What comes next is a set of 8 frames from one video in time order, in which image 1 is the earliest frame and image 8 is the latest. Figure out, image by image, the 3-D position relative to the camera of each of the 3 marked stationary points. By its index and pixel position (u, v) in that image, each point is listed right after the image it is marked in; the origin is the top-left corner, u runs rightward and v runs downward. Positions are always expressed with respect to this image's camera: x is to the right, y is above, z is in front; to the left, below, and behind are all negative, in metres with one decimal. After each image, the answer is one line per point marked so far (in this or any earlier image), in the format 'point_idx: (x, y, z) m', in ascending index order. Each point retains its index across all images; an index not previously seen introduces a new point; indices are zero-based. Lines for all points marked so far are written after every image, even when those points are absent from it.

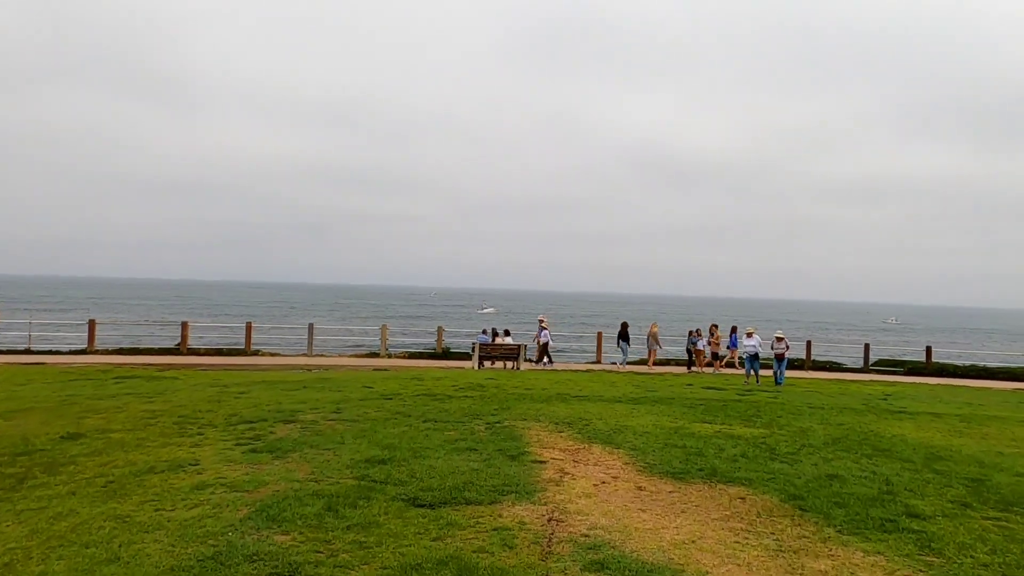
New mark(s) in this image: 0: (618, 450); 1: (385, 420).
0: (+1.2, -1.9, +7.9) m
1: (-1.8, -1.9, +9.9) m
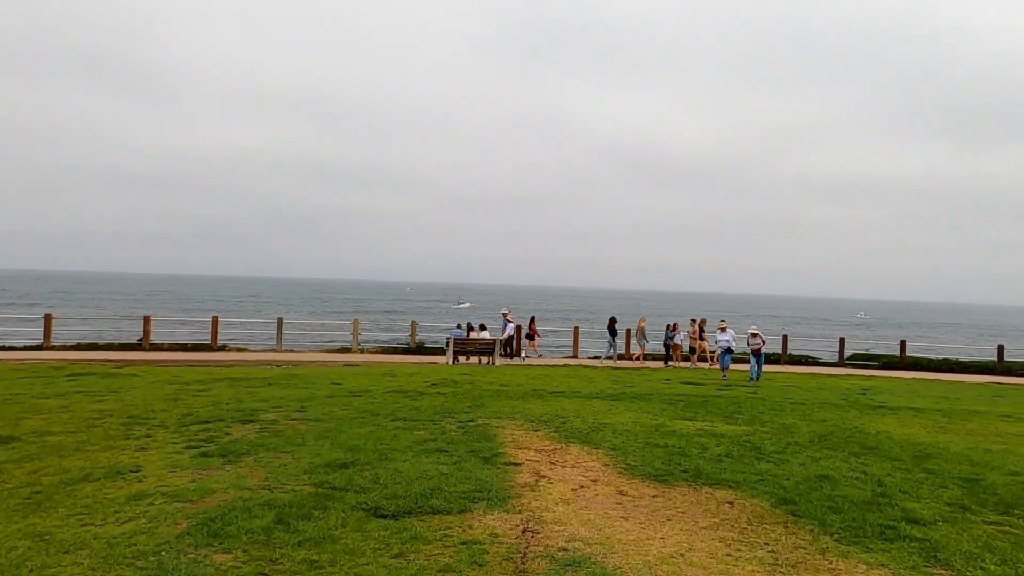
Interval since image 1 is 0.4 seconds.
0: (+0.9, -1.8, +7.5) m
1: (-2.2, -1.8, +9.4) m
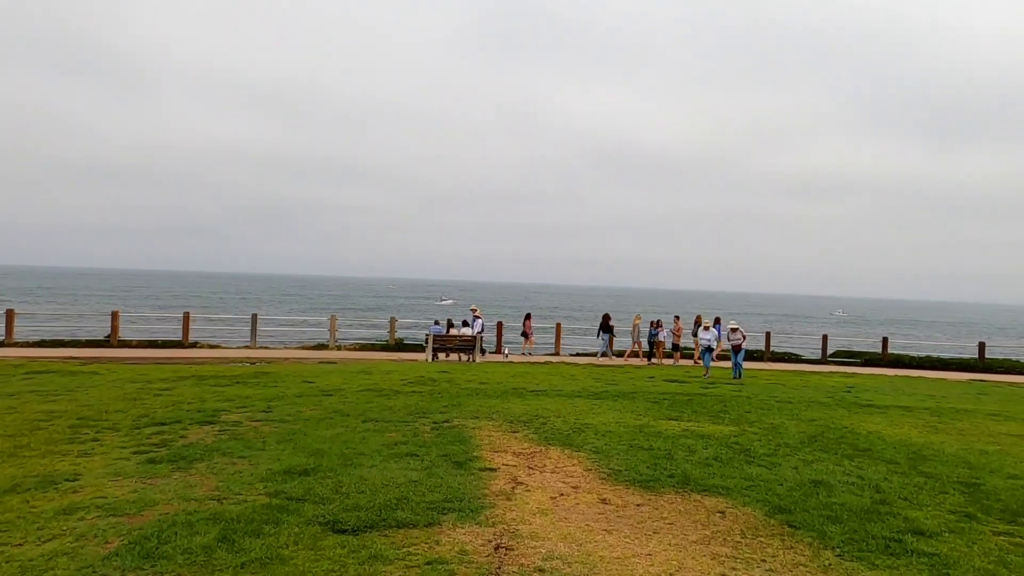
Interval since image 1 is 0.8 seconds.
0: (+0.7, -1.7, +7.1) m
1: (-2.5, -1.7, +8.9) m
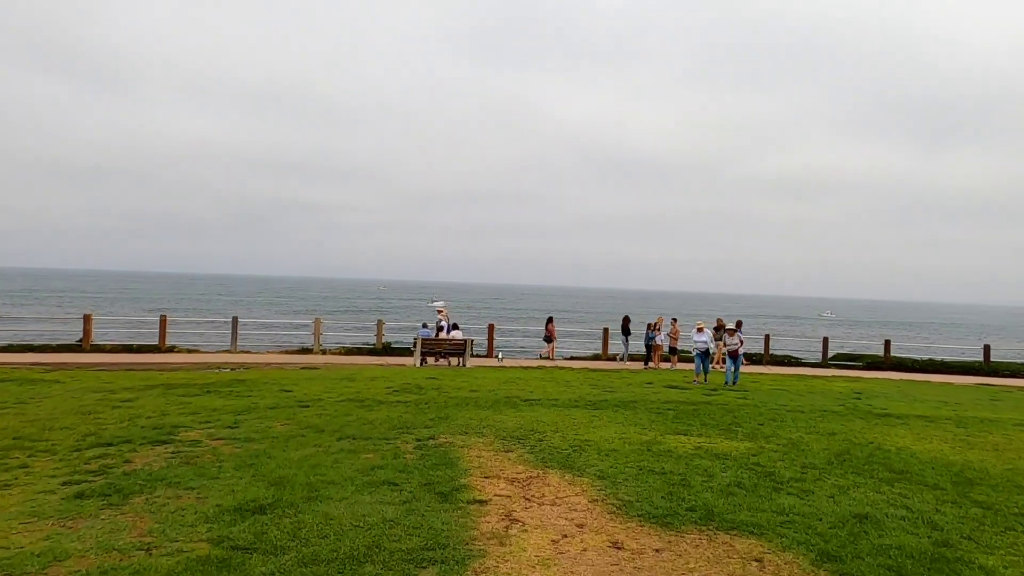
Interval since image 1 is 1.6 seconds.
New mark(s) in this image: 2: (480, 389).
0: (+0.6, -1.7, +6.2) m
1: (-2.6, -1.7, +7.9) m
2: (-0.7, -2.1, +14.2) m
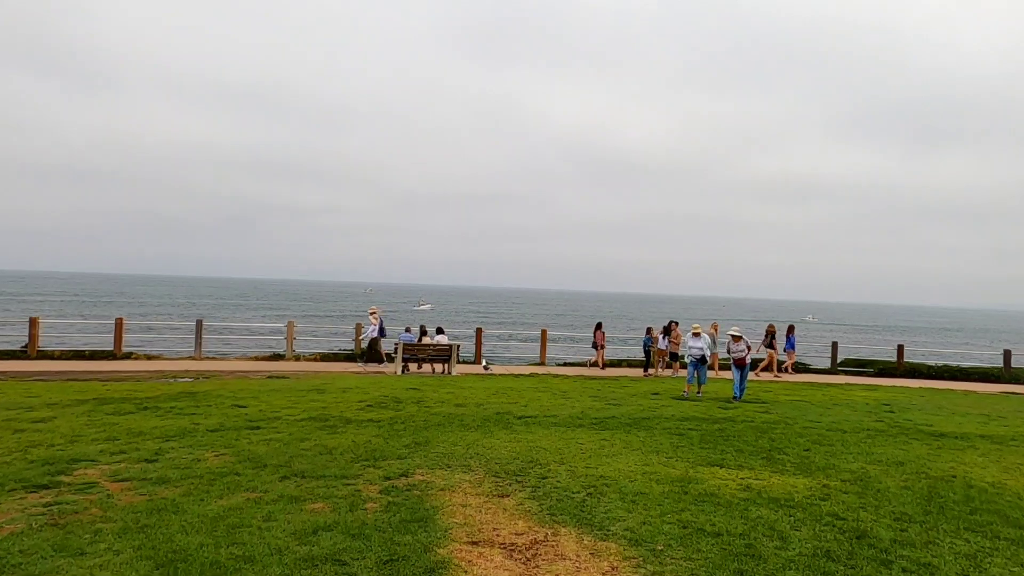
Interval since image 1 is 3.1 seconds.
0: (+0.6, -1.7, +4.4) m
1: (-2.6, -1.7, +6.1) m
2: (-0.8, -2.1, +12.4) m
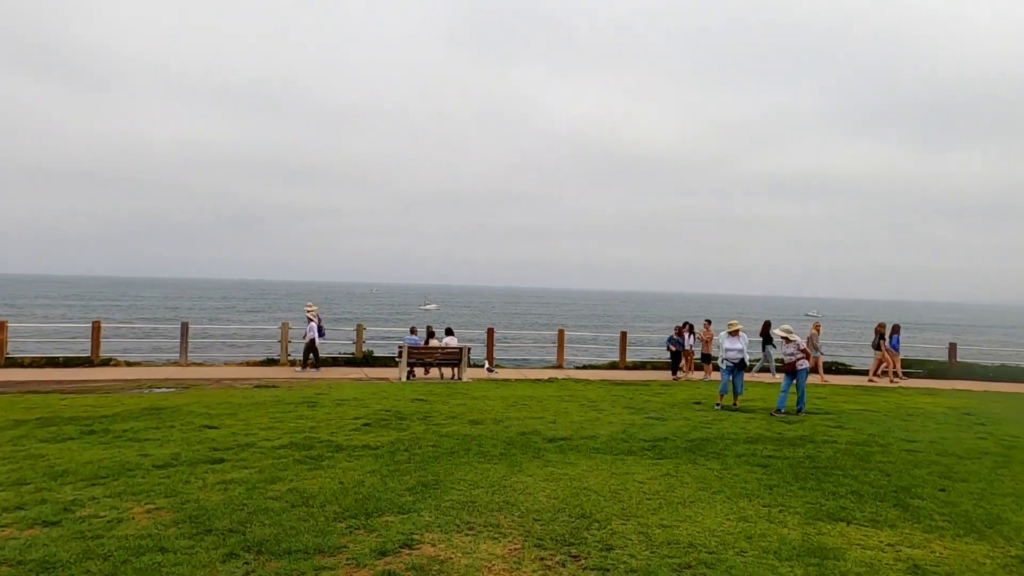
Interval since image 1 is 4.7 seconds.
0: (+0.9, -1.6, +2.4) m
1: (-2.3, -1.6, +4.1) m
2: (-0.4, -2.0, +10.4) m
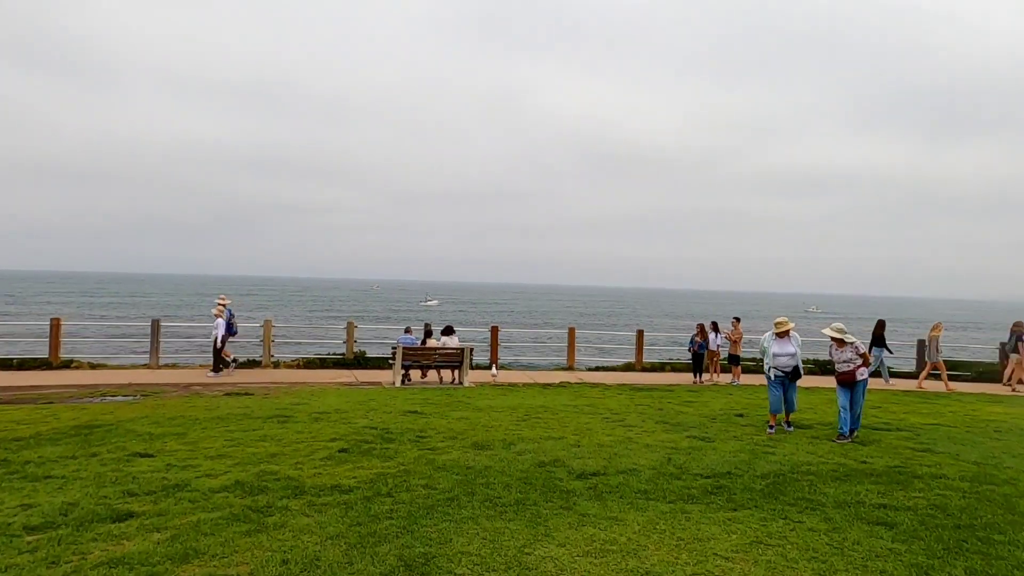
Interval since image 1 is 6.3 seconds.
0: (+1.1, -1.5, +0.4) m
1: (-2.1, -1.5, +2.1) m
2: (-0.3, -1.9, +8.4) m
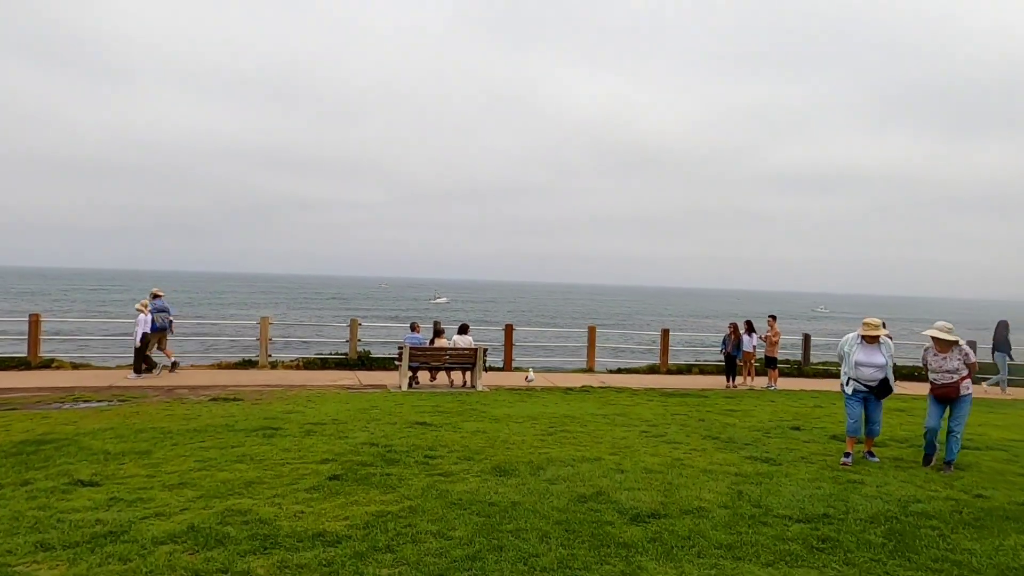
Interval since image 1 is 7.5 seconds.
0: (+1.3, -1.4, -1.1) m
1: (-1.9, -1.4, +0.6) m
2: (0.0, -1.8, +6.9) m
